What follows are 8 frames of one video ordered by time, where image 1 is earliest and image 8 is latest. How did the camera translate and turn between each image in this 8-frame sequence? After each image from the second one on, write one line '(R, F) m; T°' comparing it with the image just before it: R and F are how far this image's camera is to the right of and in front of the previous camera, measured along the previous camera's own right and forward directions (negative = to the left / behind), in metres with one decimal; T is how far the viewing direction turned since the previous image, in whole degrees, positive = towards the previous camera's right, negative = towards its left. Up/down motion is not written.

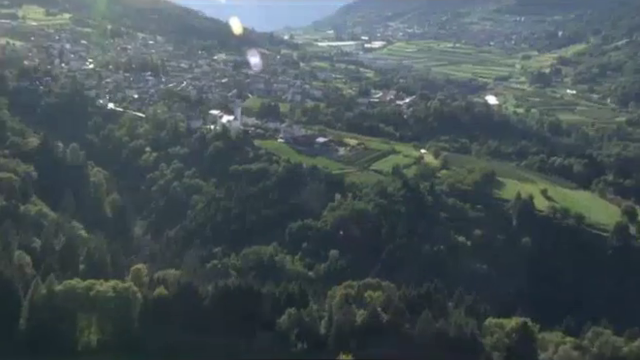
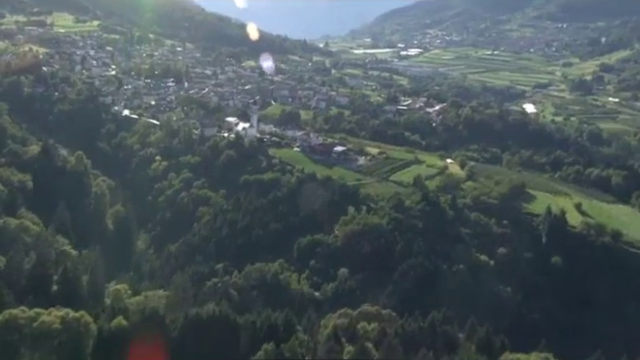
(+0.9, +1.8) m; -3°
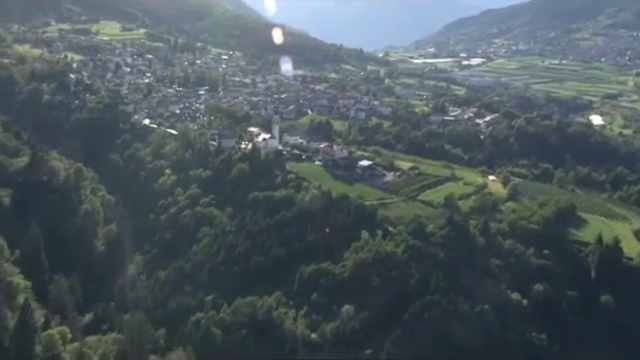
(+1.6, +3.1) m; -5°
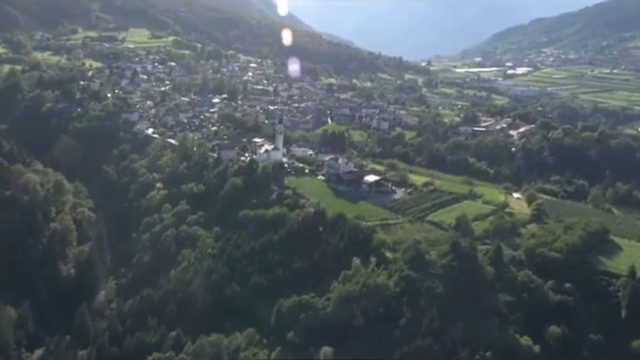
(+1.6, +2.6) m; -4°
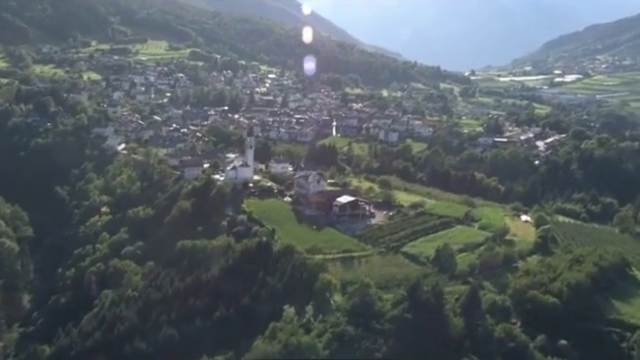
(+2.9, +3.9) m; -4°
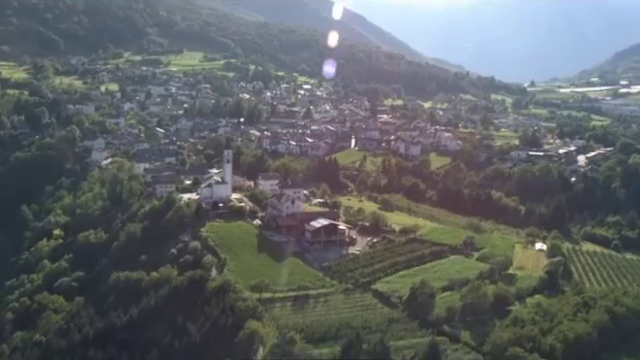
(+2.7, +3.1) m; -5°
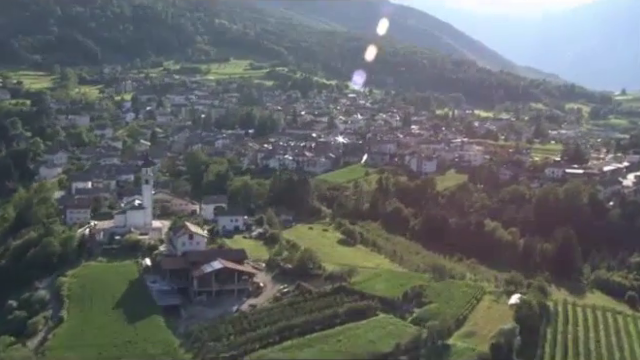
(+4.7, +4.6) m; -7°
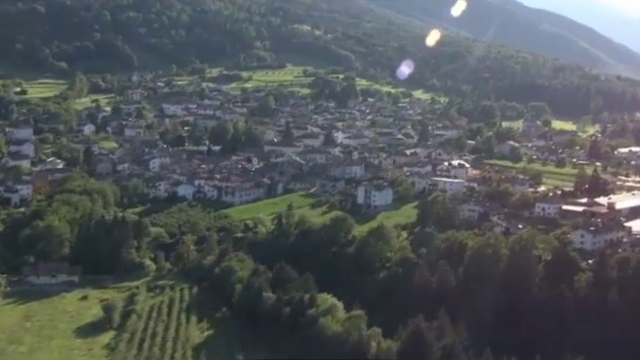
(+9.3, +8.2) m; -11°
